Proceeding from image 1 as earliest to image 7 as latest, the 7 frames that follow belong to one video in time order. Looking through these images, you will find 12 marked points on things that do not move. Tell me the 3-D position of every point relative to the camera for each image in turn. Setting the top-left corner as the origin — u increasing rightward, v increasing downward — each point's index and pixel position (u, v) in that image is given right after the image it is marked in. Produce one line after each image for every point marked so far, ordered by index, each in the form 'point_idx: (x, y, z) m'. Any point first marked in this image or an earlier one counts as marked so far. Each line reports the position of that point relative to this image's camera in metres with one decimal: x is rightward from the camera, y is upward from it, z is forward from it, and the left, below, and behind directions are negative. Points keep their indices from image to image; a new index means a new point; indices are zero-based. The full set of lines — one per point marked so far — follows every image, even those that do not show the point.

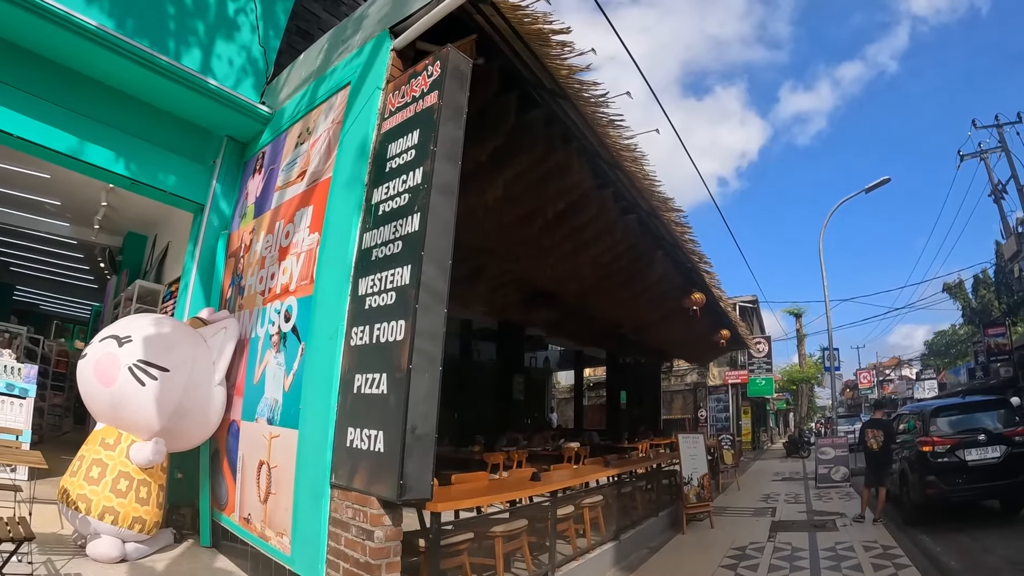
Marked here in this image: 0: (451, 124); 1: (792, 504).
0: (-0.4, +1.1, +3.9) m
1: (+4.0, -3.1, +8.6) m
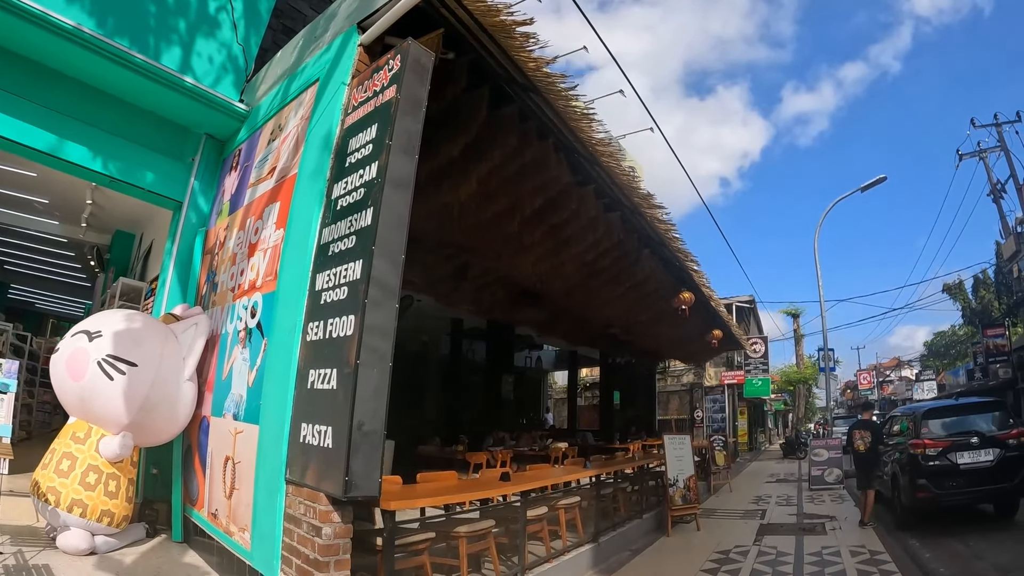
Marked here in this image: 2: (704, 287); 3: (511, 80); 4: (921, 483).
0: (-0.7, +1.1, +3.9) m
1: (+3.9, -3.1, +8.5) m
2: (+2.7, 0.0, +8.4) m
3: (+0.1, +1.6, +4.5) m
4: (+4.8, -2.3, +7.0) m
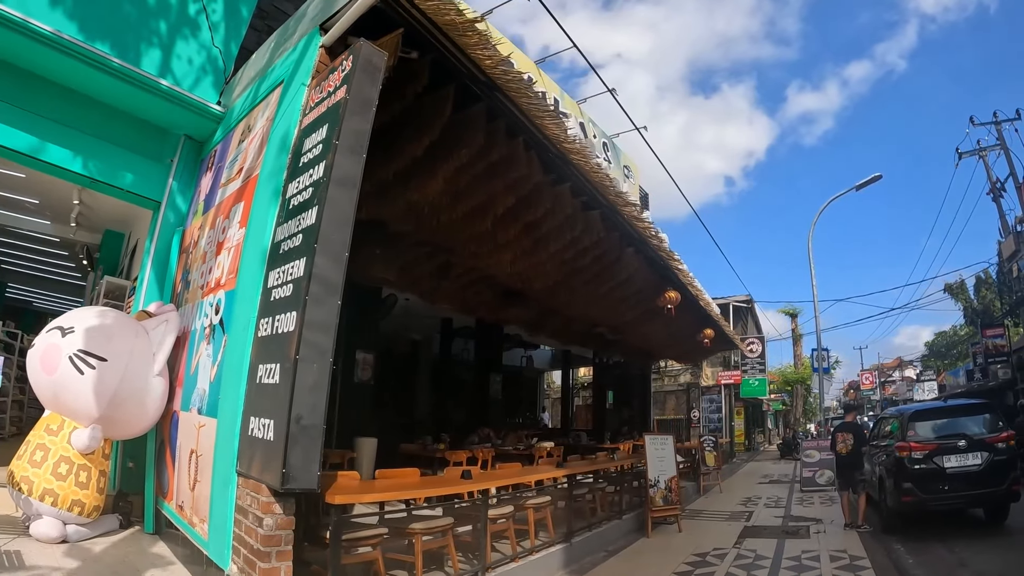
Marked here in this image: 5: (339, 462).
0: (-1.0, +1.1, +4.0) m
1: (+3.6, -3.1, +8.4) m
2: (+2.5, 0.0, +8.3) m
3: (-0.2, +1.6, +4.6) m
4: (+4.5, -2.3, +6.9) m
5: (-1.8, -1.8, +6.1) m
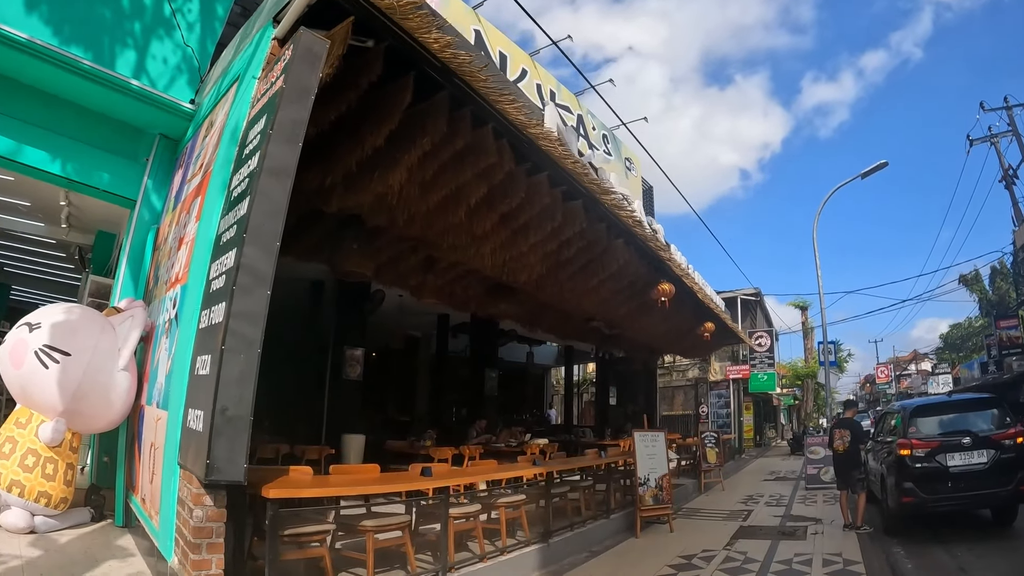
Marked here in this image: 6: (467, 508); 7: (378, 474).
0: (-1.4, +1.2, +3.9) m
1: (+3.5, -3.0, +8.1) m
2: (+2.3, +0.1, +8.1) m
3: (-0.6, +1.7, +4.5) m
4: (+4.3, -2.2, +6.5) m
5: (-2.0, -1.8, +6.1) m
6: (-0.4, -1.9, +5.1) m
7: (-1.1, -1.5, +4.8) m
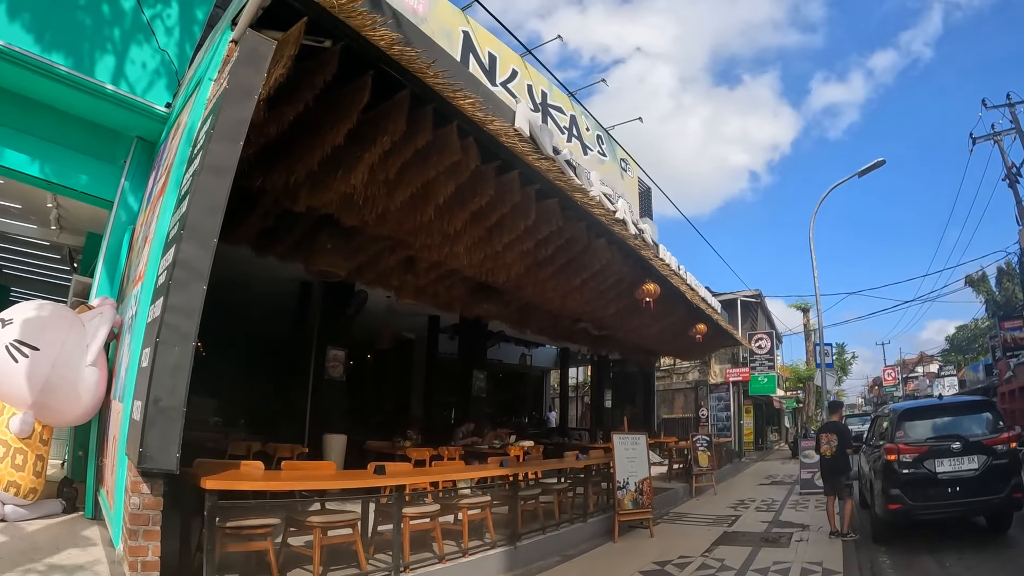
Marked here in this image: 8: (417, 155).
0: (-1.8, +1.2, +3.9) m
1: (+3.3, -3.0, +7.9) m
2: (+2.1, +0.1, +8.0) m
3: (-1.0, +1.7, +4.5) m
4: (+4.0, -2.2, +6.3) m
5: (-2.3, -1.8, +6.2) m
6: (-0.7, -1.9, +5.1) m
7: (-1.4, -1.5, +4.8) m
8: (-0.9, +1.2, +5.4) m
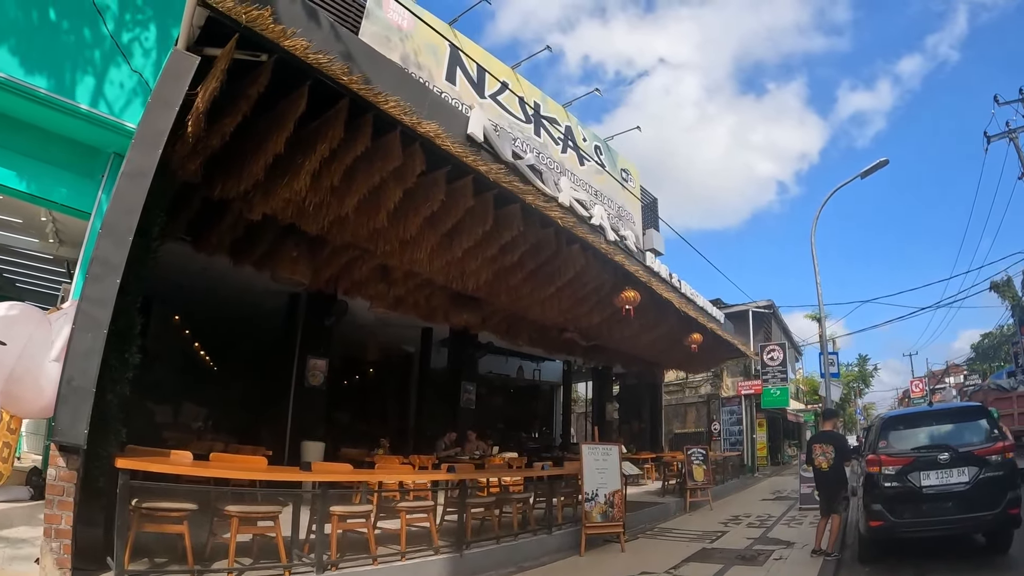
0: (-2.5, +1.2, +4.2) m
1: (+3.0, -3.1, +7.5) m
2: (+1.8, 0.0, +7.8) m
3: (-1.6, +1.7, +4.7) m
4: (+3.6, -2.2, +5.8) m
5: (-2.8, -1.8, +6.3) m
6: (-1.3, -1.9, +5.1) m
7: (-2.0, -1.5, +4.8) m
8: (-1.4, +1.2, +5.6) m
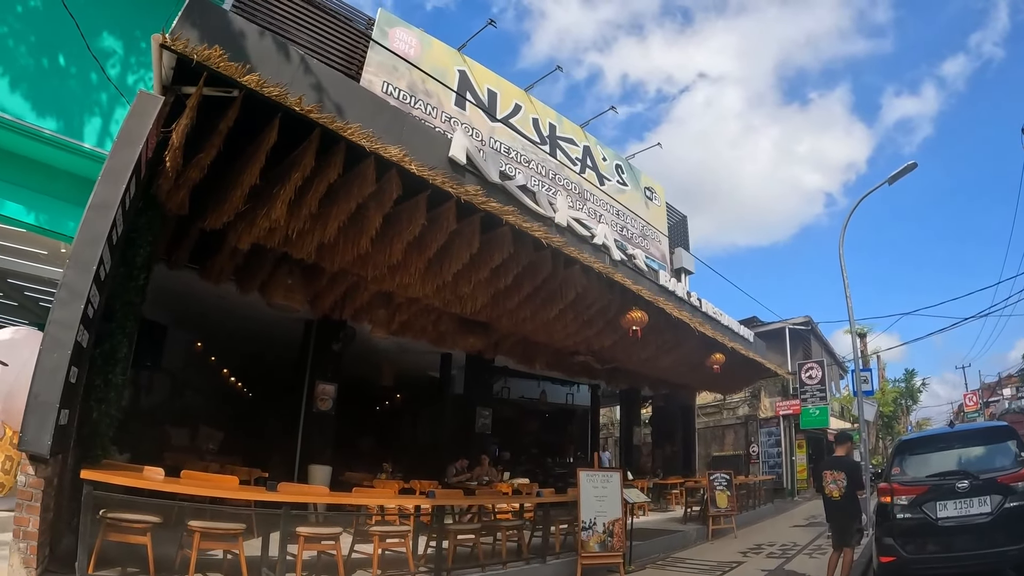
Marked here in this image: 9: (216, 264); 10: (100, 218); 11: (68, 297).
0: (-2.9, +1.0, +4.4) m
1: (+3.0, -3.2, +6.9) m
2: (+1.8, -0.2, +7.5) m
3: (-2.0, +1.5, +4.8) m
4: (+3.4, -2.3, +5.3) m
5: (-2.9, -2.1, +6.4) m
6: (-1.5, -2.1, +5.1) m
7: (-2.3, -1.7, +4.9) m
8: (-1.7, +1.0, +5.7) m
9: (-3.3, +0.3, +6.6) m
10: (-3.0, +0.5, +4.3) m
11: (-3.1, -0.1, +4.1) m
